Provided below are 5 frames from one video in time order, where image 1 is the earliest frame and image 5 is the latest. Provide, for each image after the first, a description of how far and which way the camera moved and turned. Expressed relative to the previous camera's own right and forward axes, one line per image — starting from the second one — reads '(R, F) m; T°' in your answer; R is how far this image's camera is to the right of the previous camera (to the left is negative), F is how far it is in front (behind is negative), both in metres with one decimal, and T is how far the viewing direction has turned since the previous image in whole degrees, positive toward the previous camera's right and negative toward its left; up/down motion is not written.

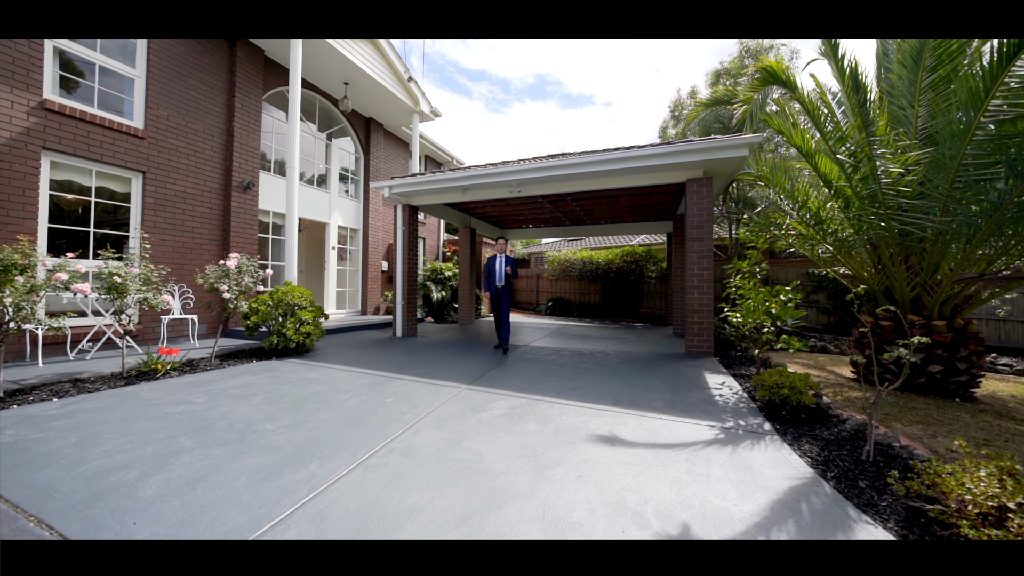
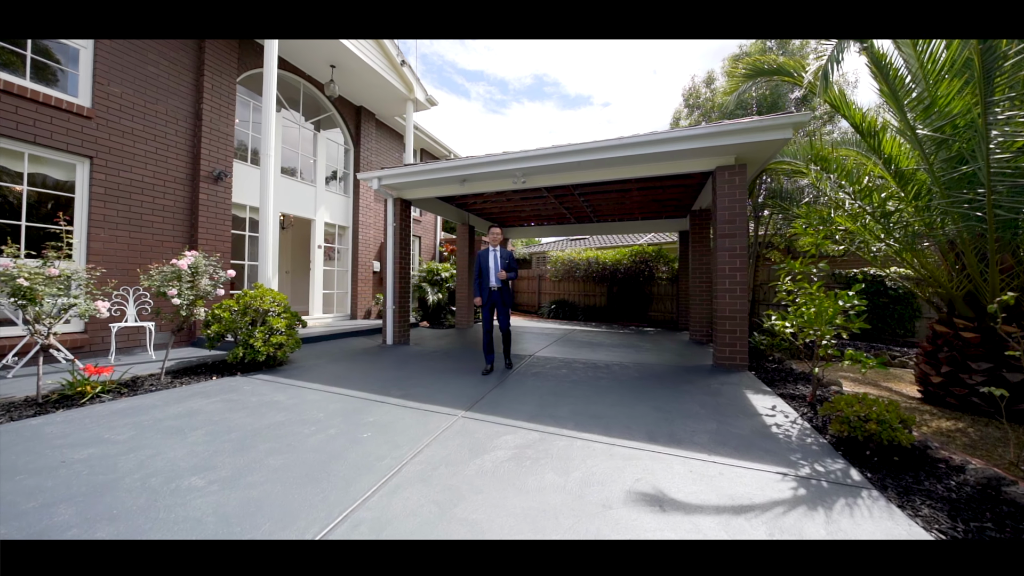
(-0.1, +0.7) m; 0°
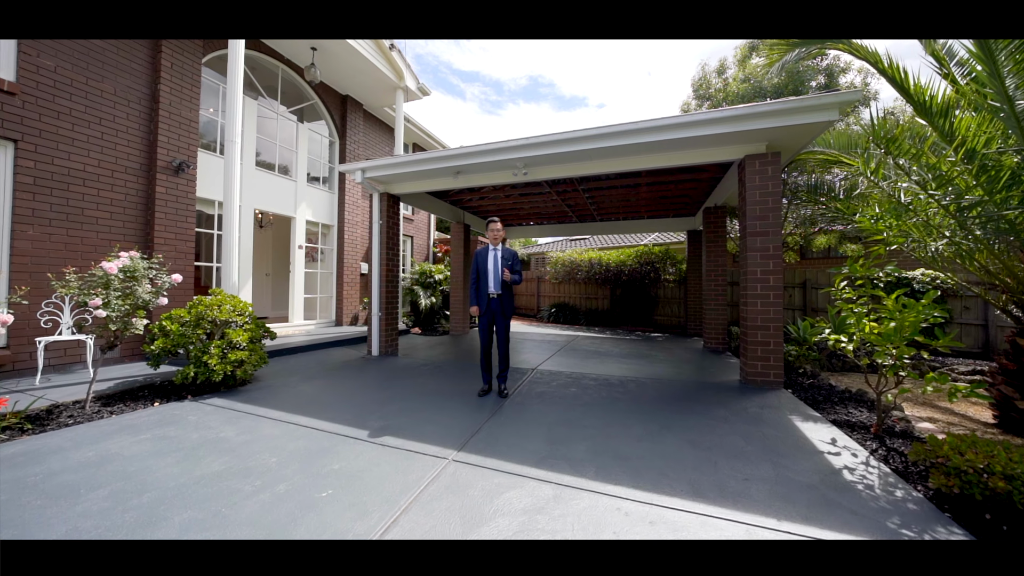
(-0.1, +0.6) m; +1°
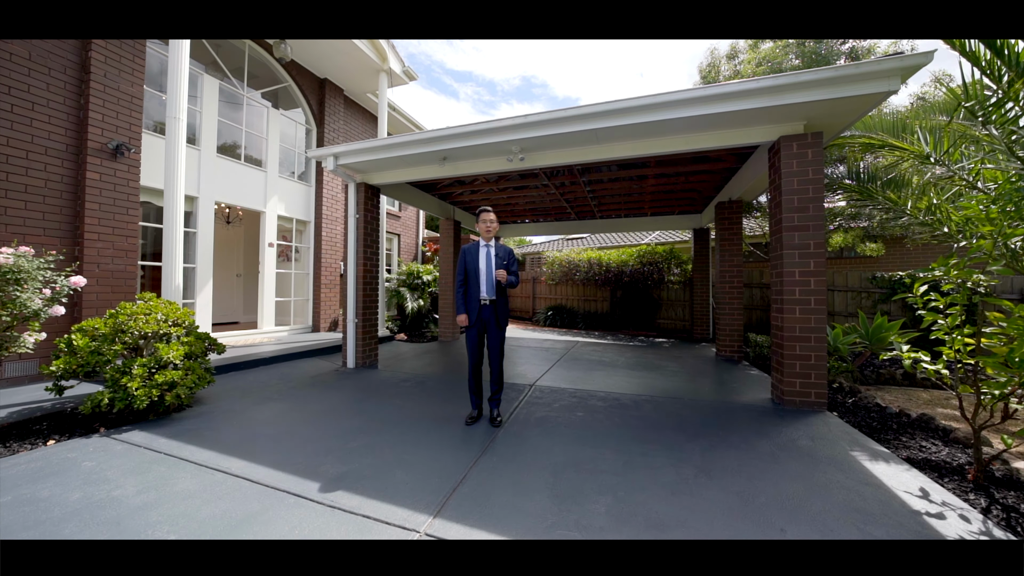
(0.0, +0.6) m; +1°
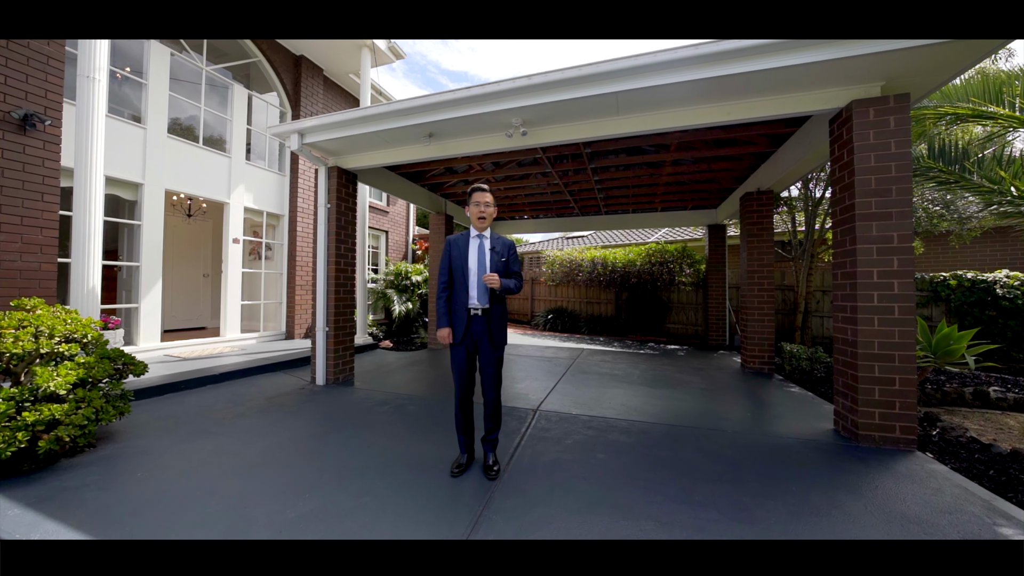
(0.0, +0.7) m; +1°
